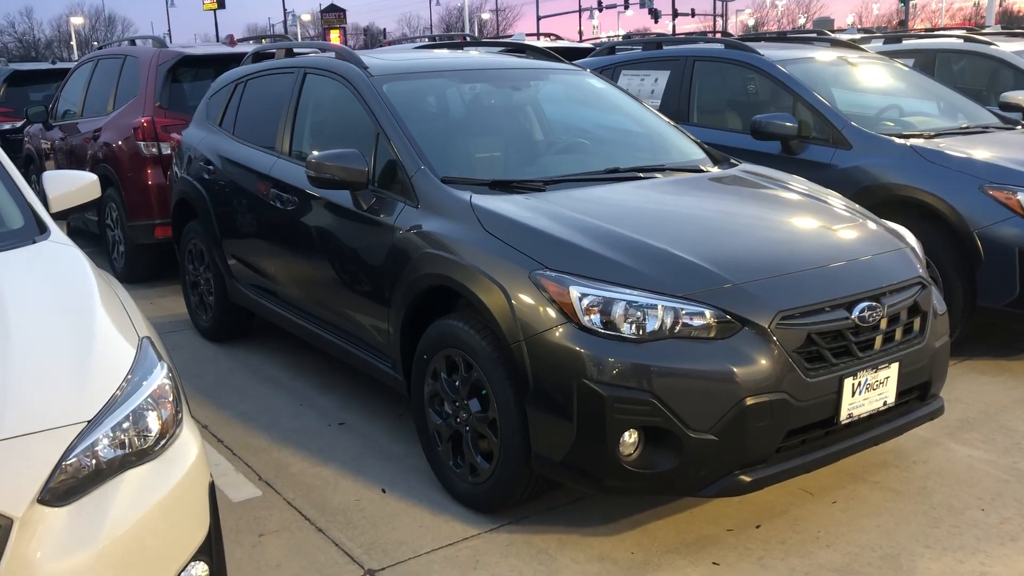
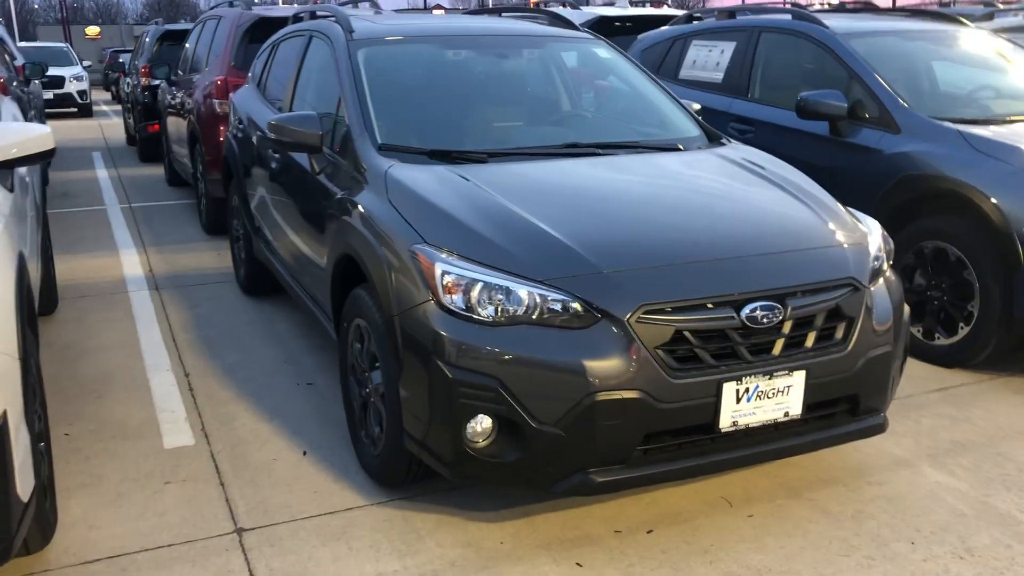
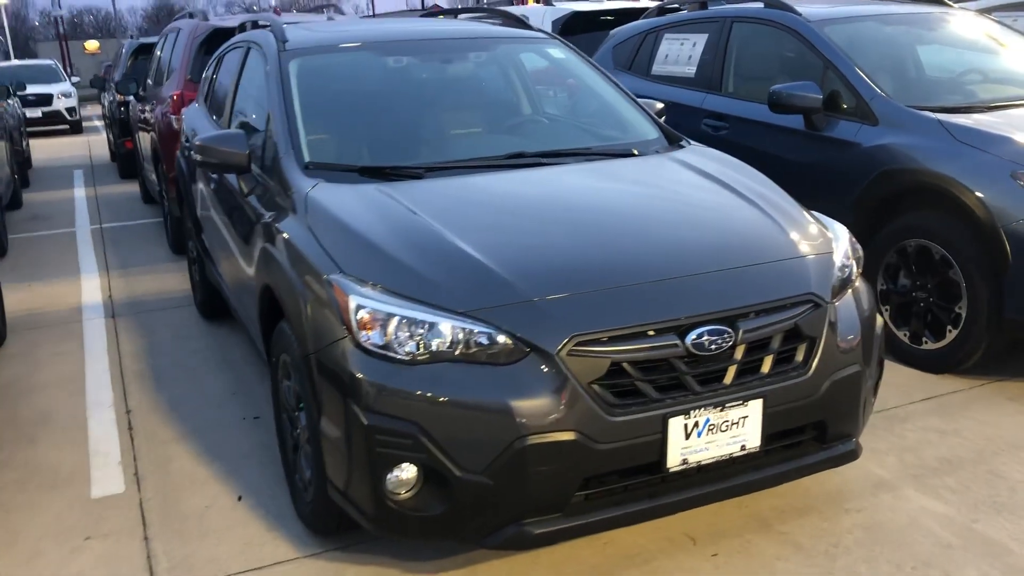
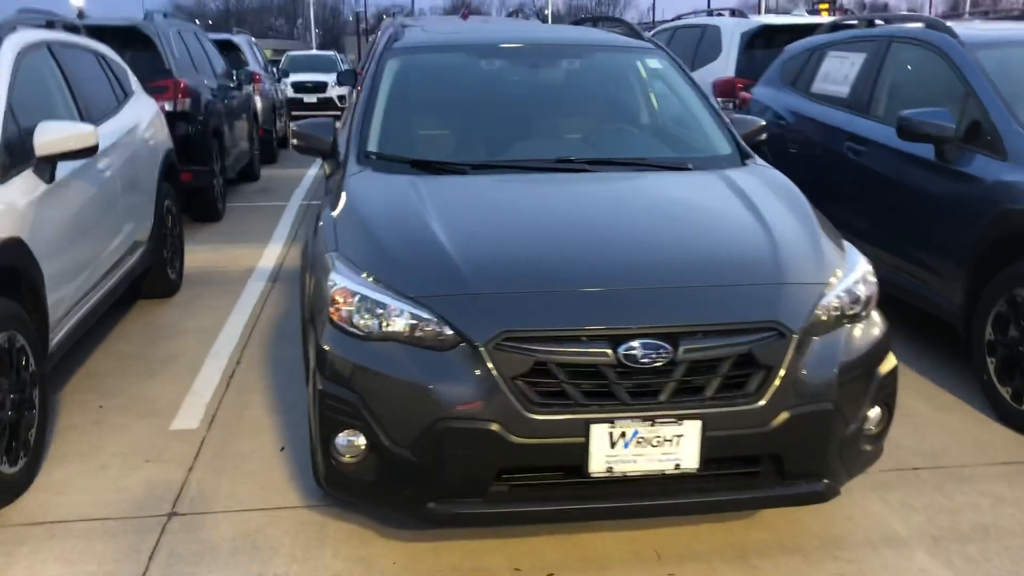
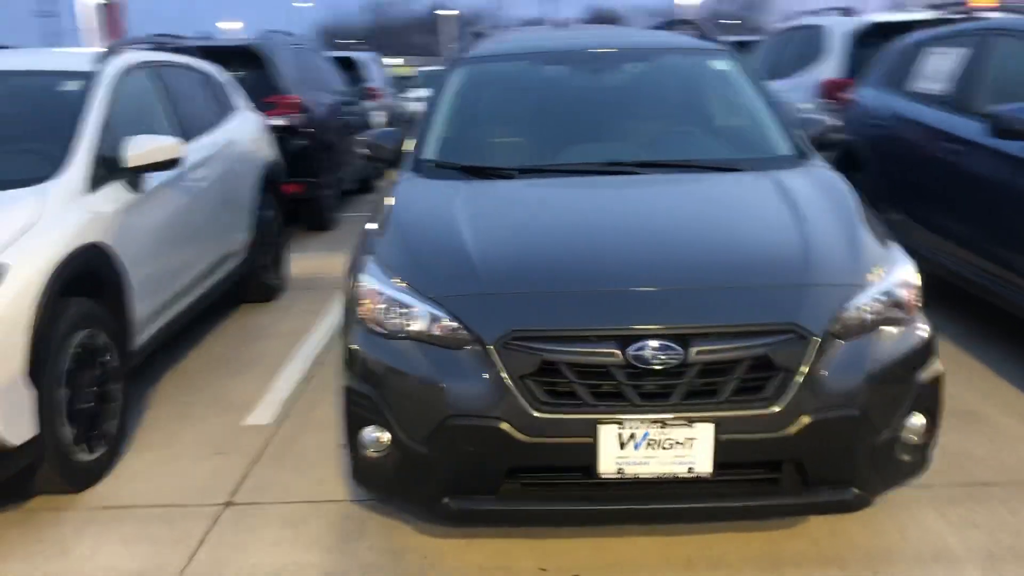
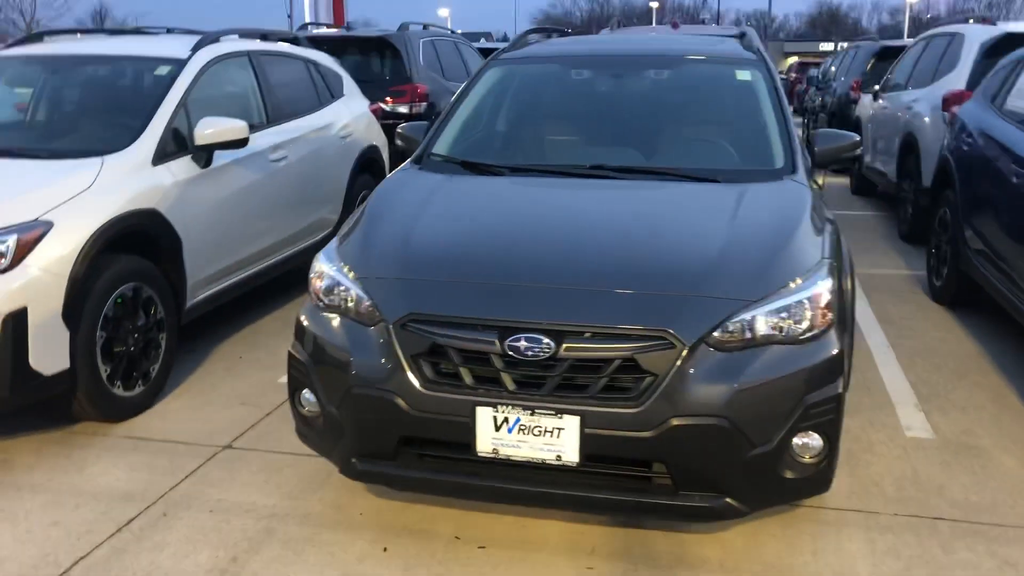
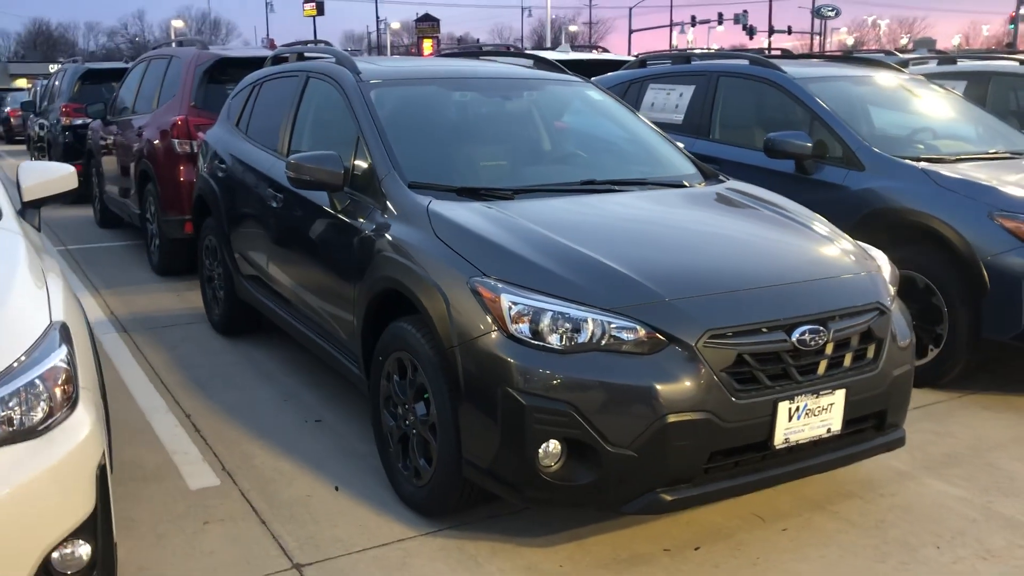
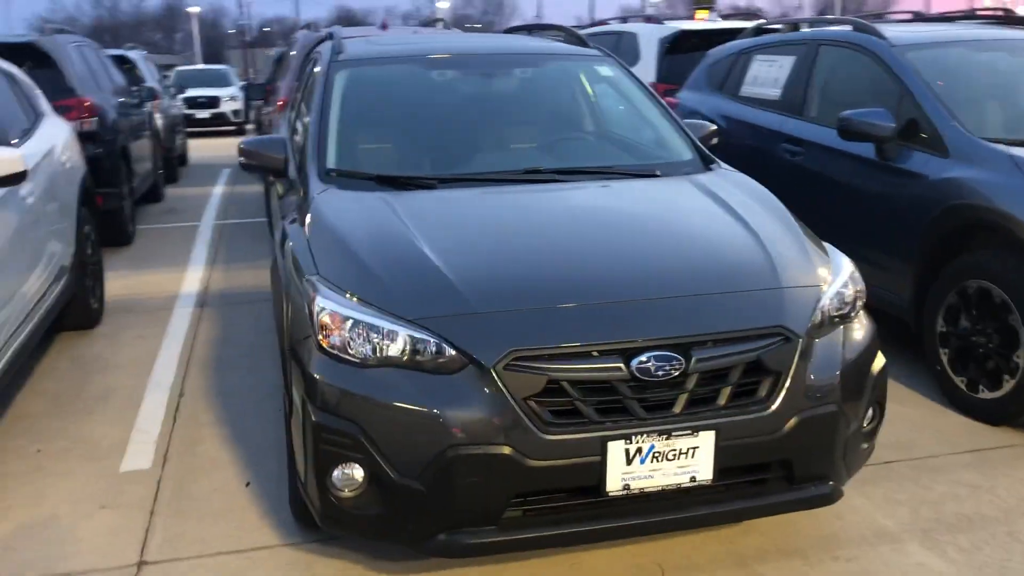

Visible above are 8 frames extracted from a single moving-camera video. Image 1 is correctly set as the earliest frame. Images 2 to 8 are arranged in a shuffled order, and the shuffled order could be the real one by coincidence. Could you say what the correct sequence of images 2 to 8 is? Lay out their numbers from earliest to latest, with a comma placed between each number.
7, 2, 3, 8, 4, 5, 6
